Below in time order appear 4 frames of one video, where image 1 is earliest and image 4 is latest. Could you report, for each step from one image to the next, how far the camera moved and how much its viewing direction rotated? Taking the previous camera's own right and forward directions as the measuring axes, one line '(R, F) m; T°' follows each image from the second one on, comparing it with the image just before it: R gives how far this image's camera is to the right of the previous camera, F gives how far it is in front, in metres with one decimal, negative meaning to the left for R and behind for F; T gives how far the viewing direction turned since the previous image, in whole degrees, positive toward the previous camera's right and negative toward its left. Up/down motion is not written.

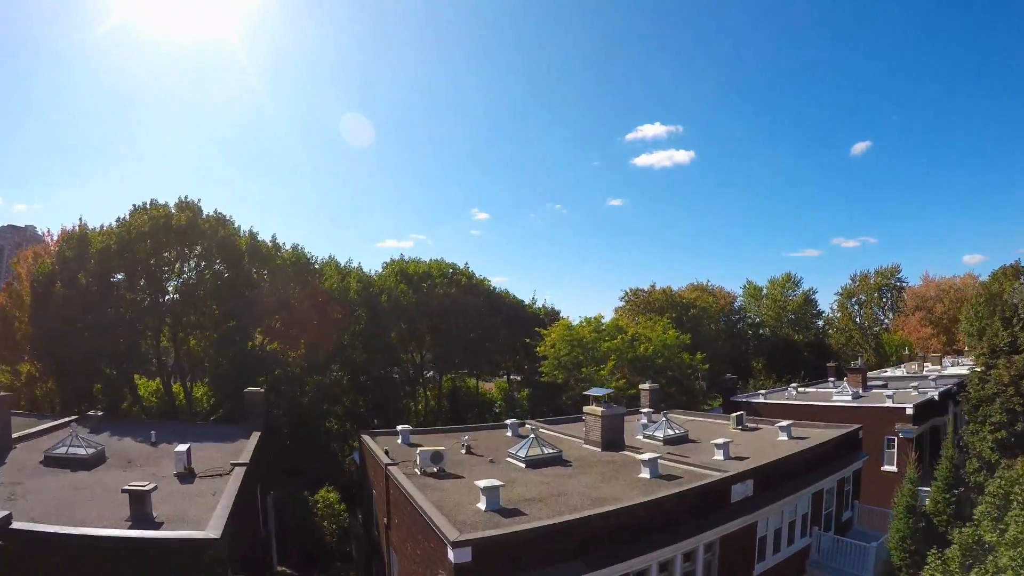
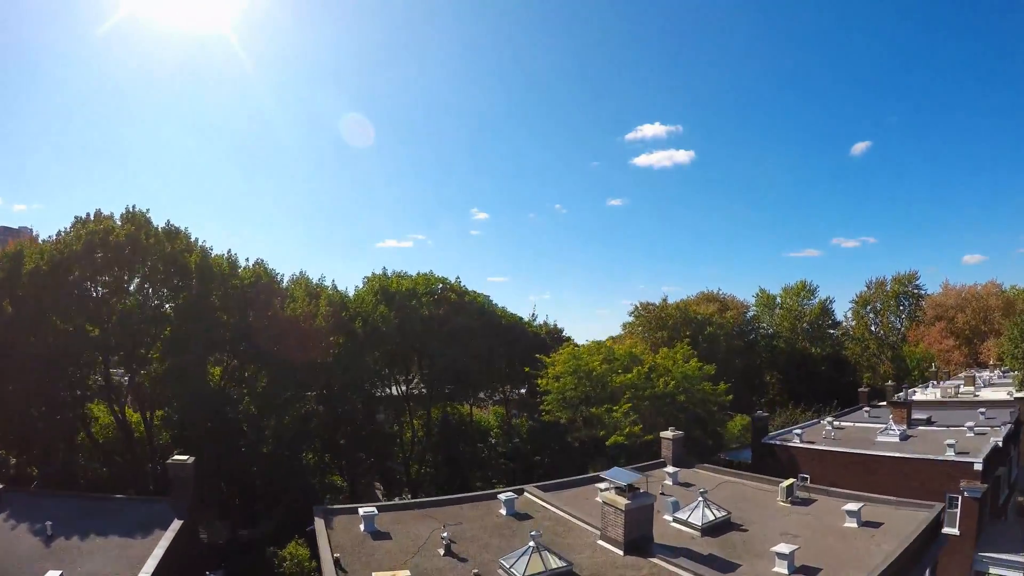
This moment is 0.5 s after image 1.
(+0.1, +2.5) m; 0°
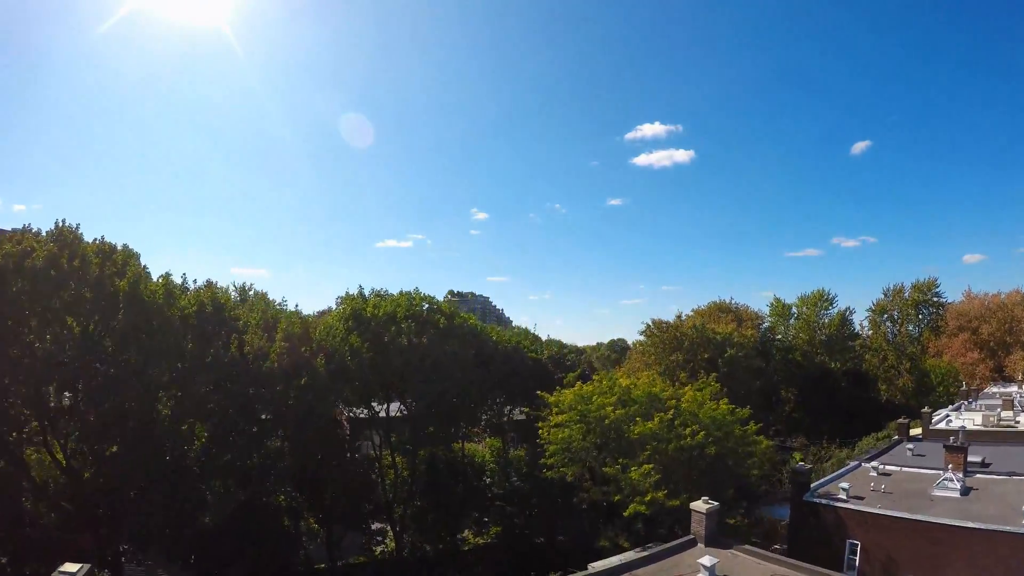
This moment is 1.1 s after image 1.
(+0.1, +2.5) m; 0°
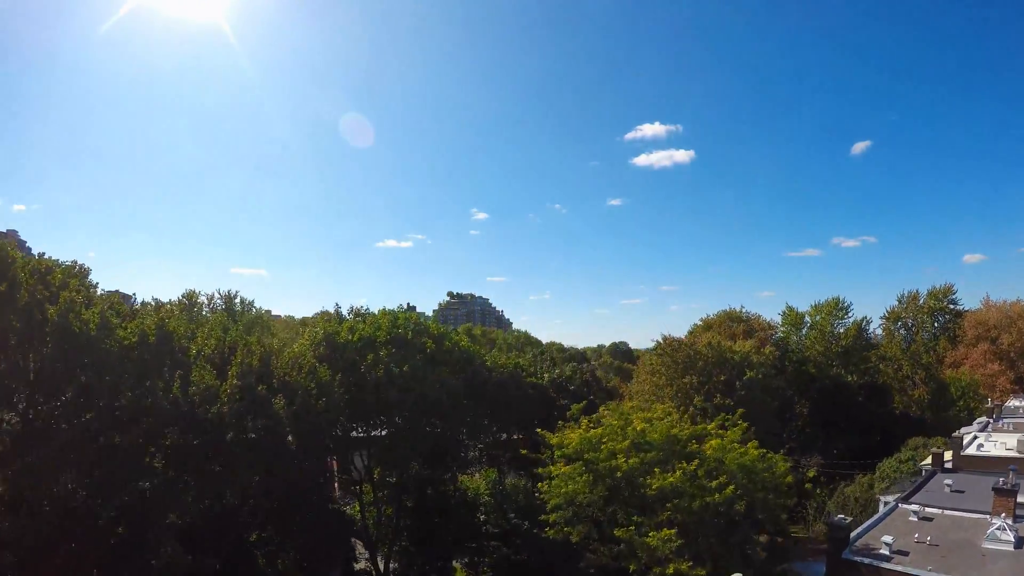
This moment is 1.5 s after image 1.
(+0.1, +1.8) m; 0°
